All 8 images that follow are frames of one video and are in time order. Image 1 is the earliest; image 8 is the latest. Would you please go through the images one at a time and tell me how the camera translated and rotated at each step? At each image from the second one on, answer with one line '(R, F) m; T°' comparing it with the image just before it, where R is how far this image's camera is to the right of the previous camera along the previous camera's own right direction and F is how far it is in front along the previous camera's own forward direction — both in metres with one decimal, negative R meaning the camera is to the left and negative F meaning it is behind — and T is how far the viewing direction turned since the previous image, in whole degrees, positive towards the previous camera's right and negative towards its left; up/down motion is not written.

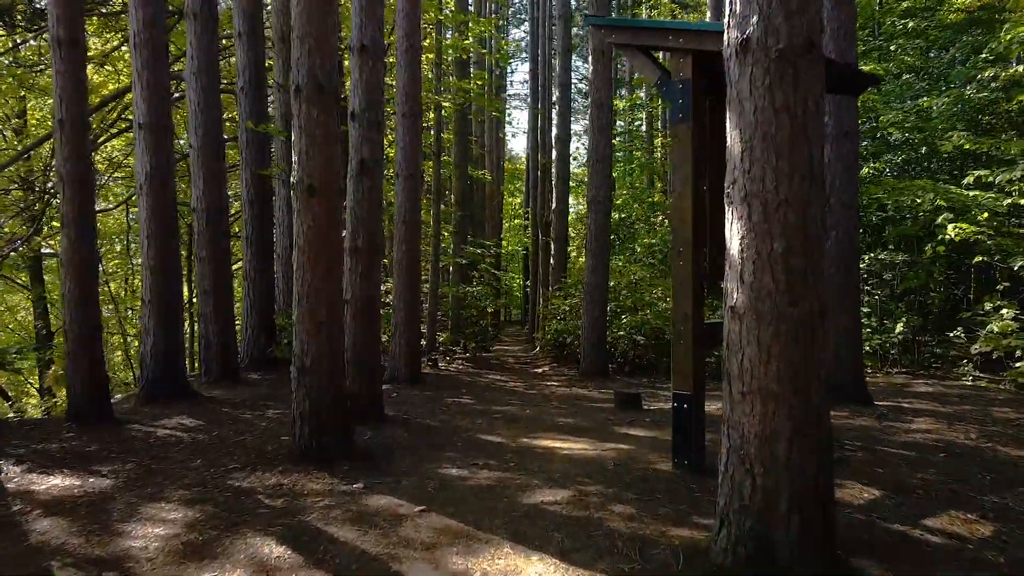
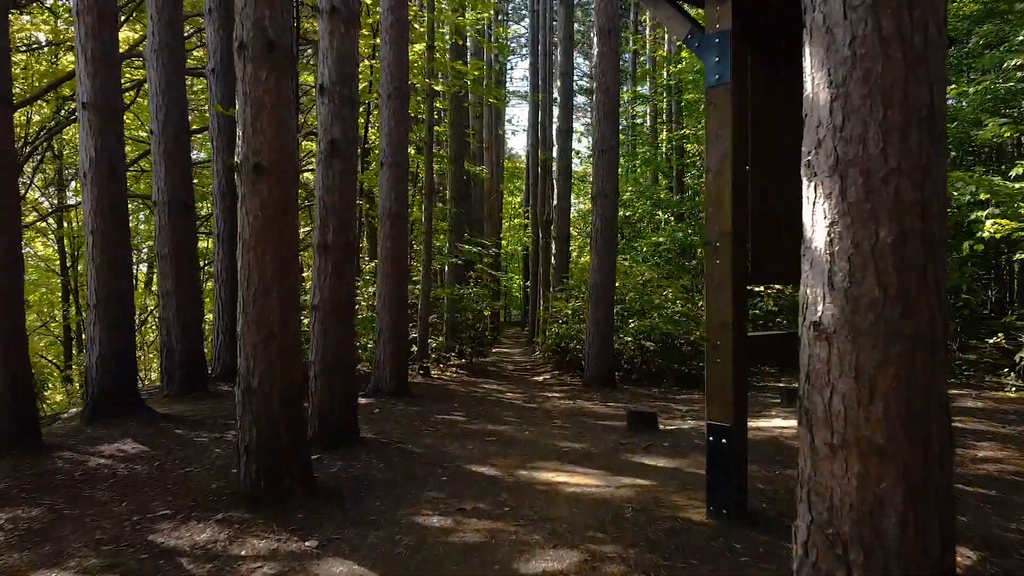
(0.0, +0.9) m; 0°
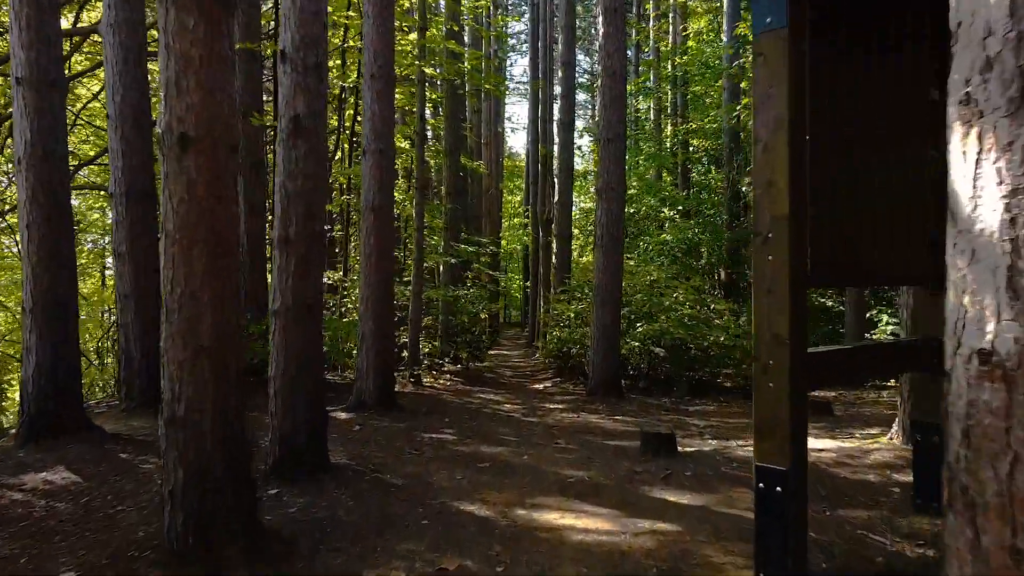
(0.0, +0.8) m; 0°
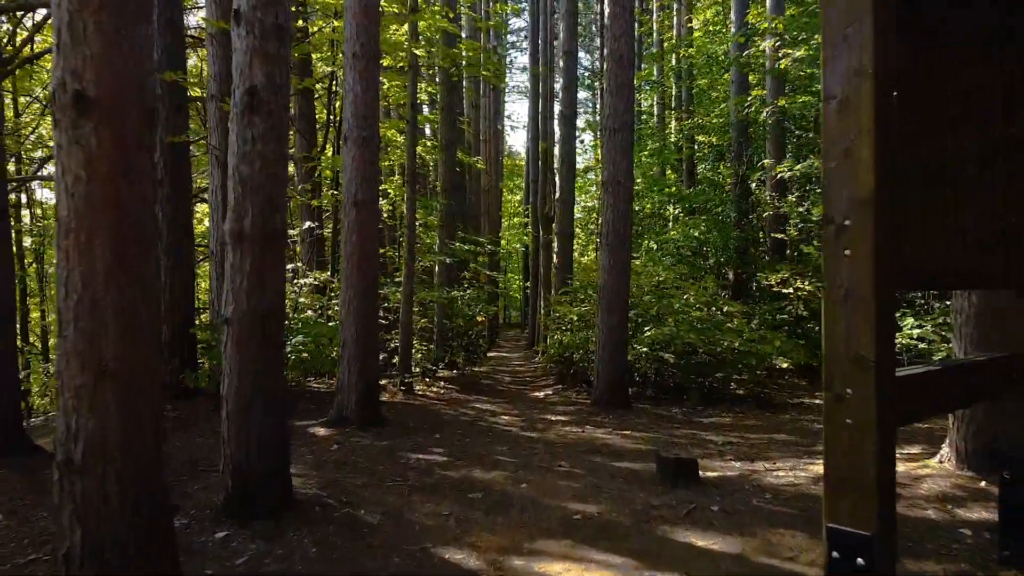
(0.0, +0.7) m; 0°
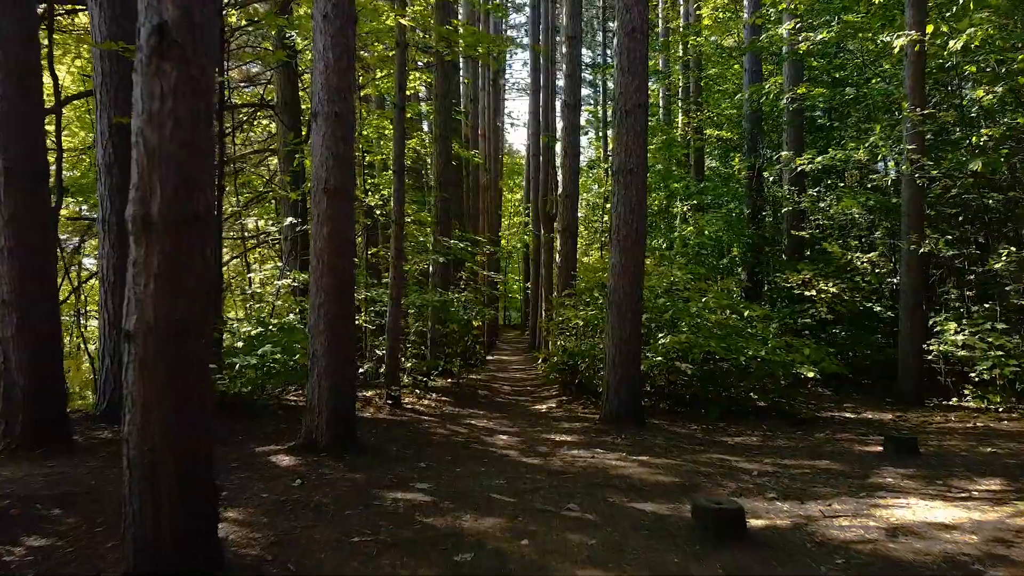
(0.0, +1.0) m; 0°
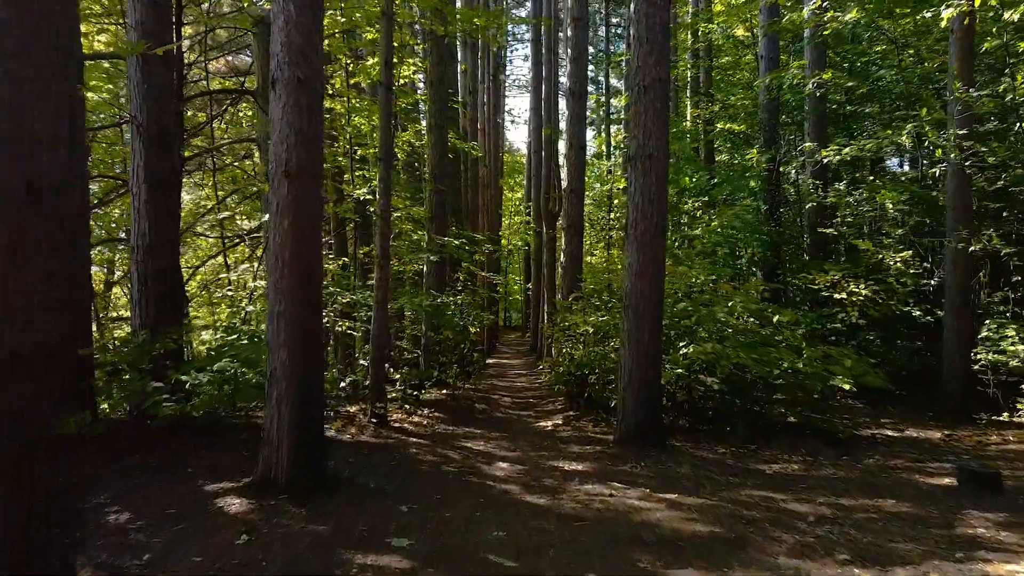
(0.0, +1.0) m; 0°
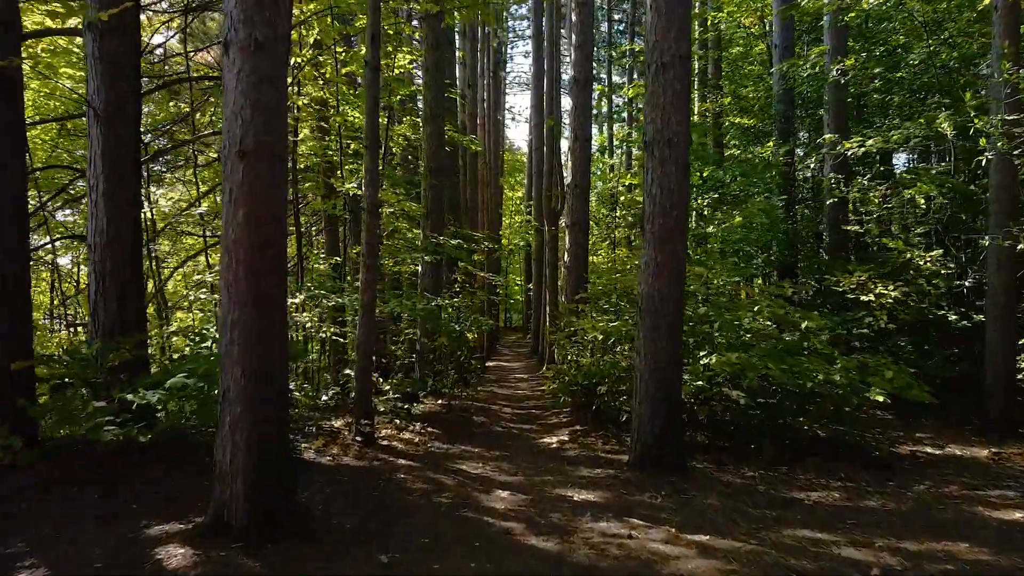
(0.0, +0.8) m; 0°
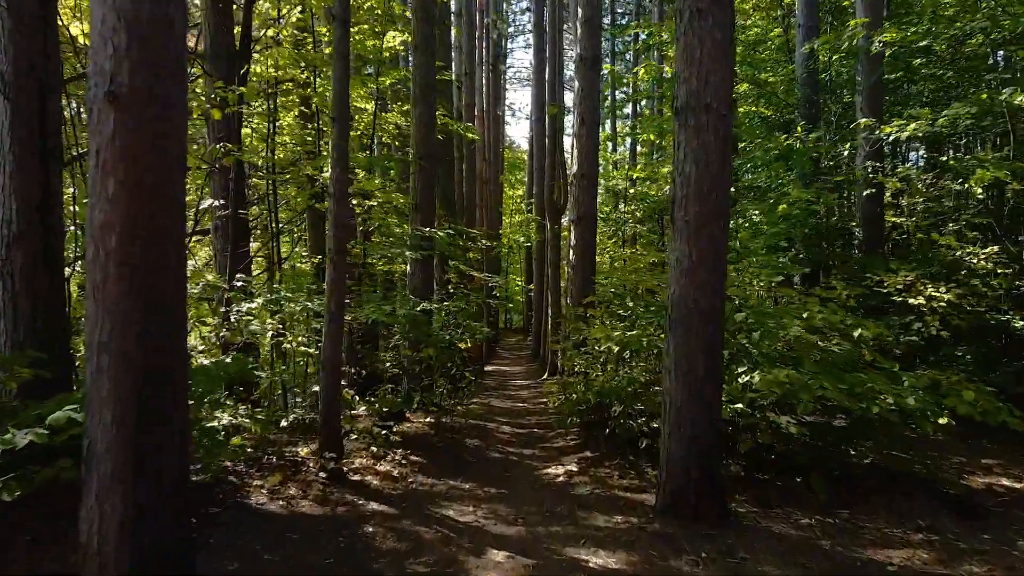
(0.0, +1.2) m; 0°
